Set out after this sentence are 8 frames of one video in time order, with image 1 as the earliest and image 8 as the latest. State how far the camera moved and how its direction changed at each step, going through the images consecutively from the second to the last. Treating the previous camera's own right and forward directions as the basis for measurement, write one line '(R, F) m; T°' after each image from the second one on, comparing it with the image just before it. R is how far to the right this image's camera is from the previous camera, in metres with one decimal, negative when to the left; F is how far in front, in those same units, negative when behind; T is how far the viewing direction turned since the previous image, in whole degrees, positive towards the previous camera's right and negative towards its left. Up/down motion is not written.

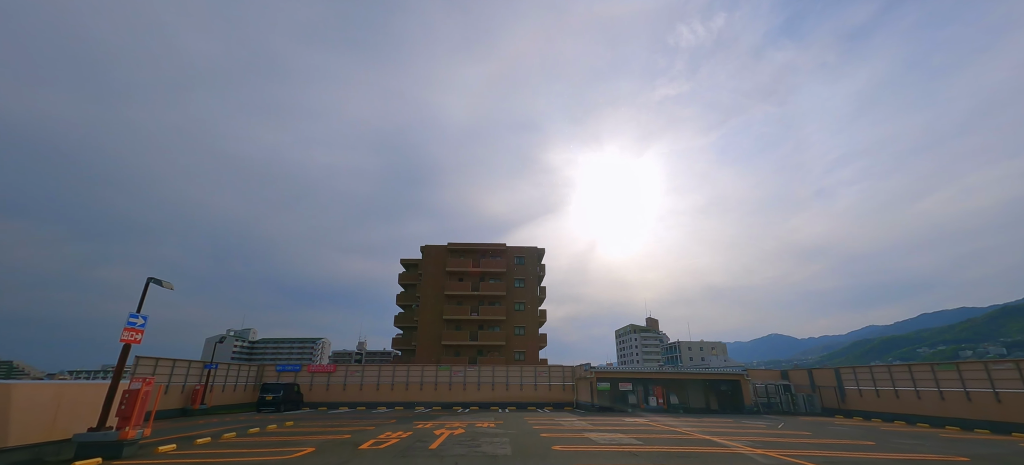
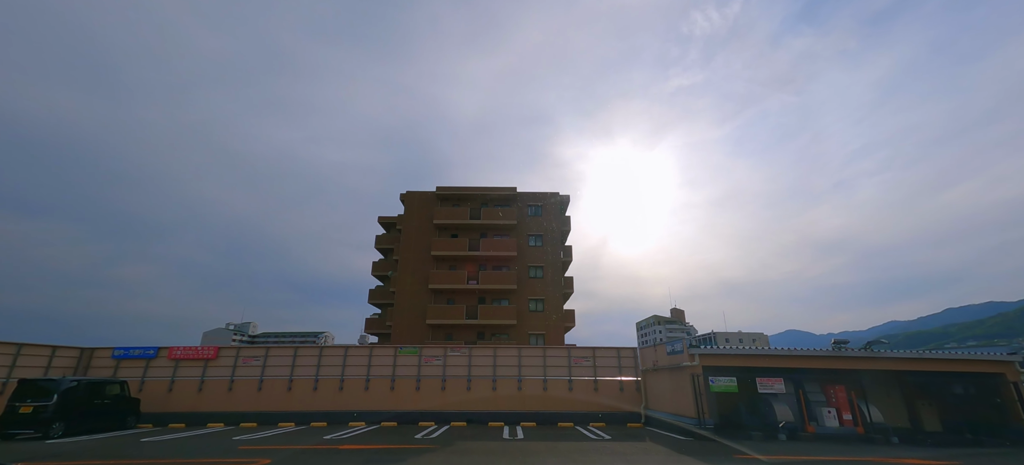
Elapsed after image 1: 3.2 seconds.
(-0.2, +12.3) m; -1°
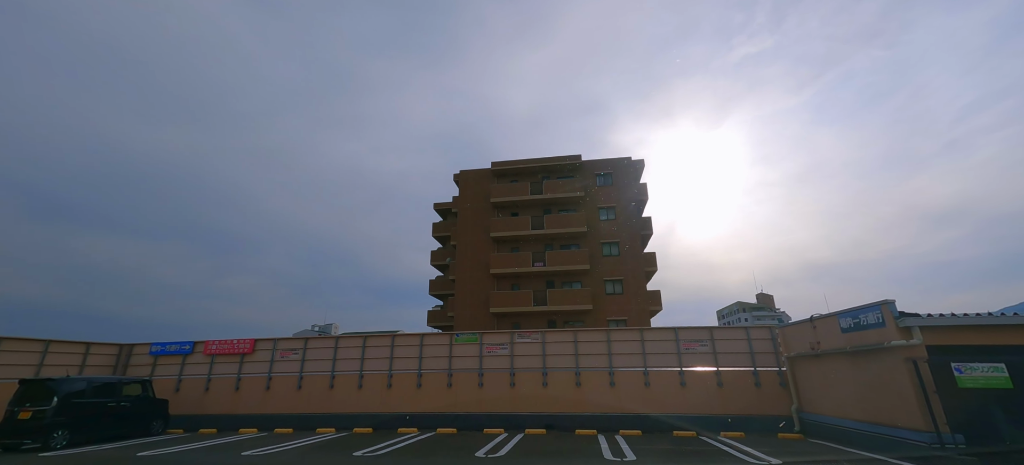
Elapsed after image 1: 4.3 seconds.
(-0.5, +3.4) m; -8°
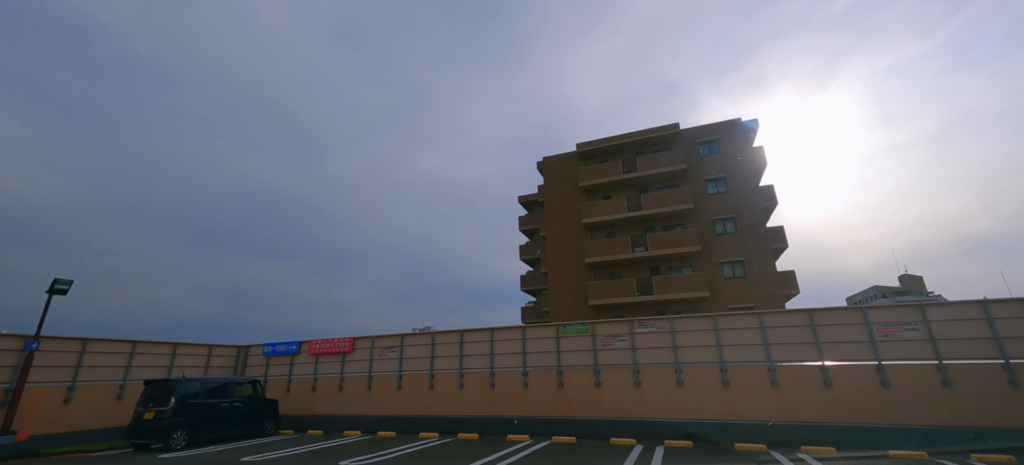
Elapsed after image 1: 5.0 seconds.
(-0.6, +1.7) m; -11°
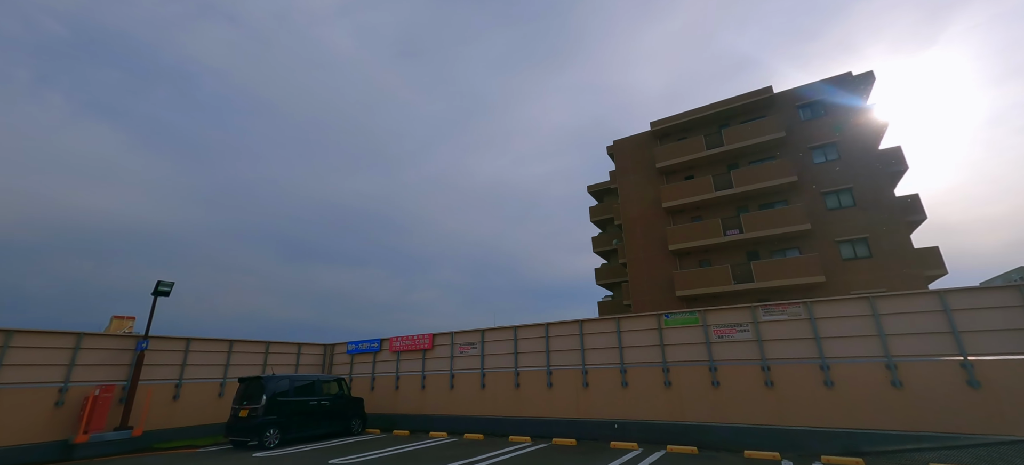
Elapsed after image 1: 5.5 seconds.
(-0.5, +1.1) m; -9°
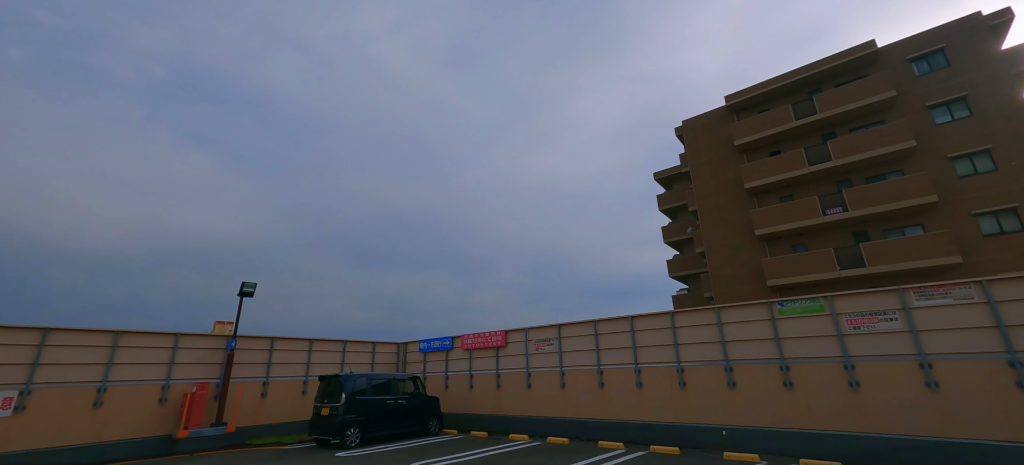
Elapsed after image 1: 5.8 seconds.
(-0.4, +0.8) m; -8°
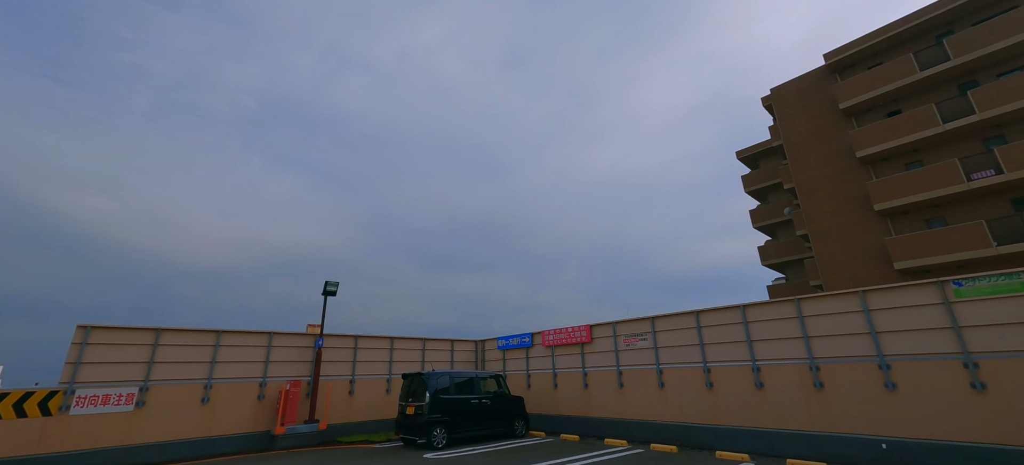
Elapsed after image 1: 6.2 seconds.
(-0.4, +0.8) m; -9°
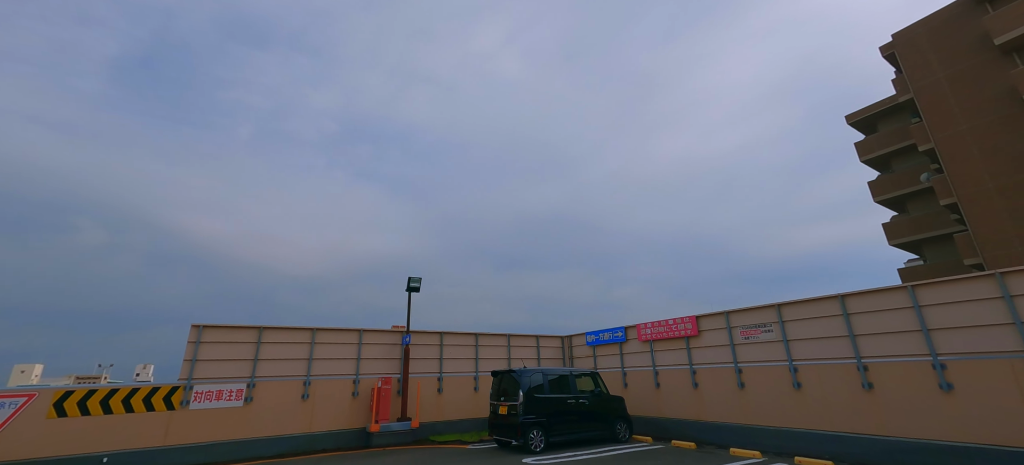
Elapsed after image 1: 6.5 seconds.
(-0.4, +0.9) m; -10°
